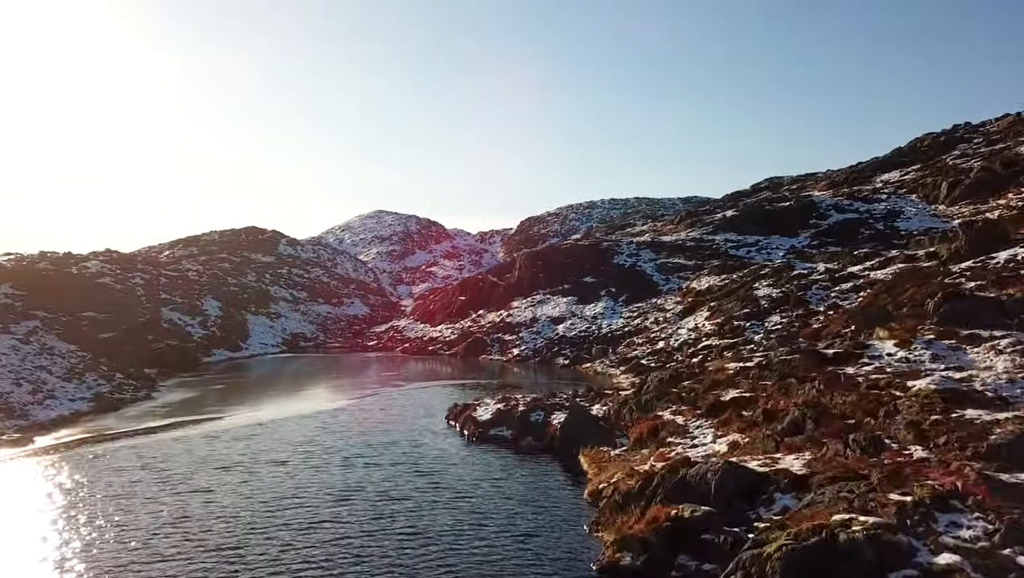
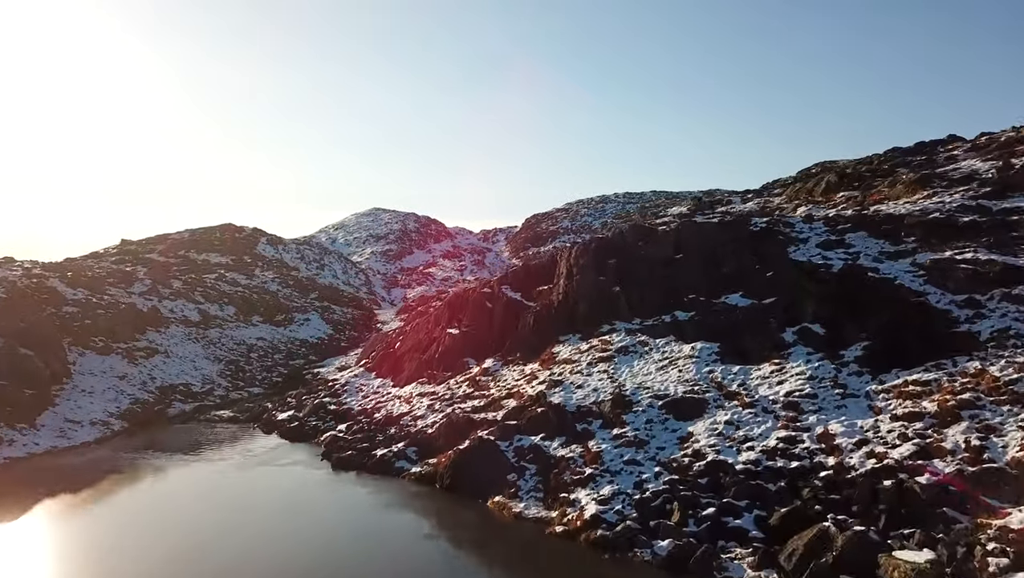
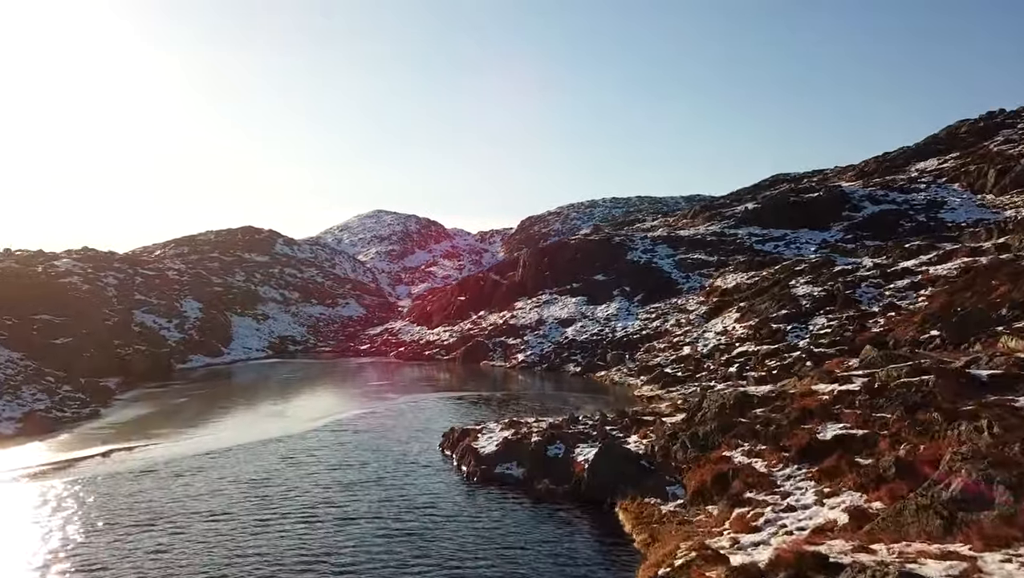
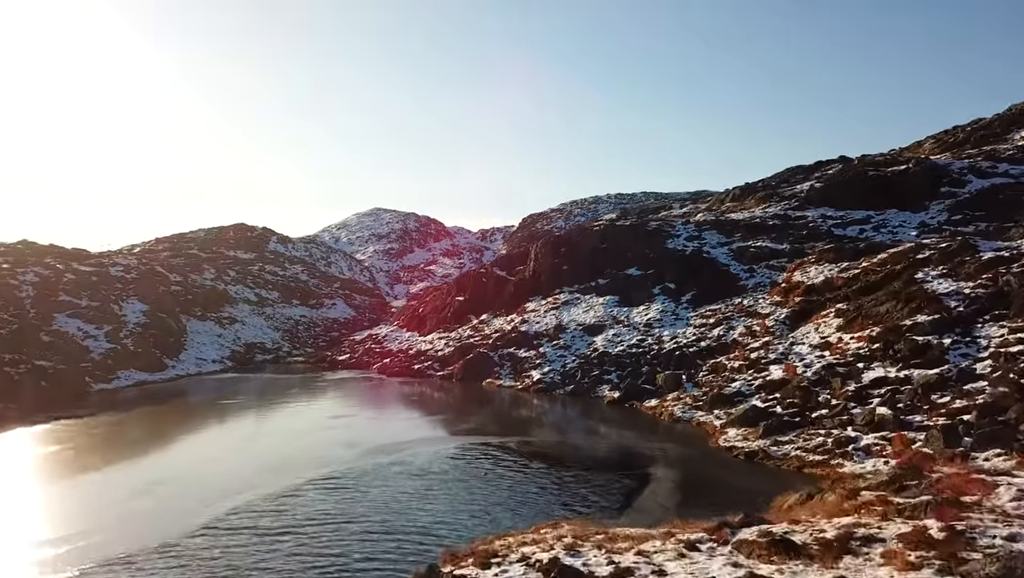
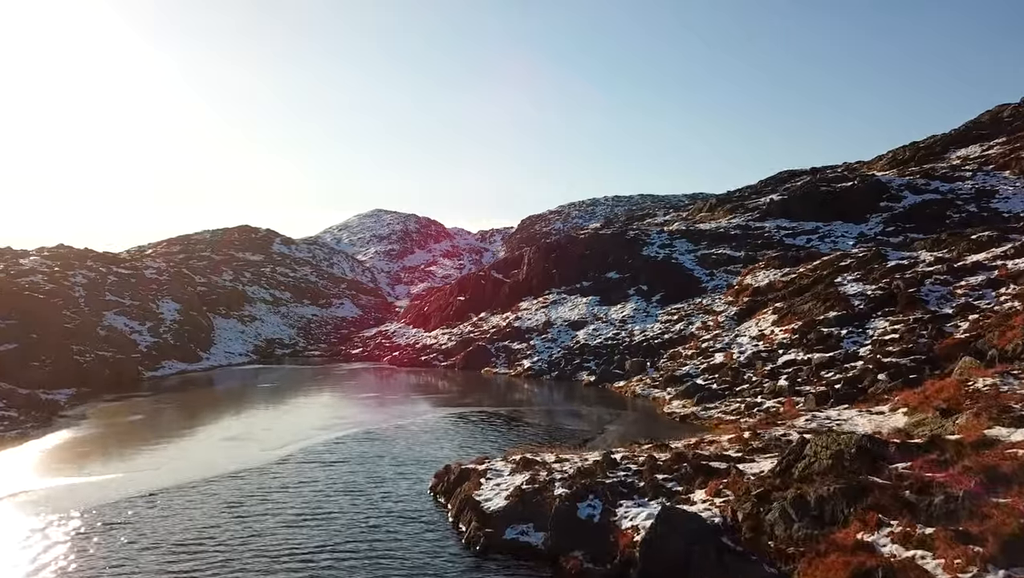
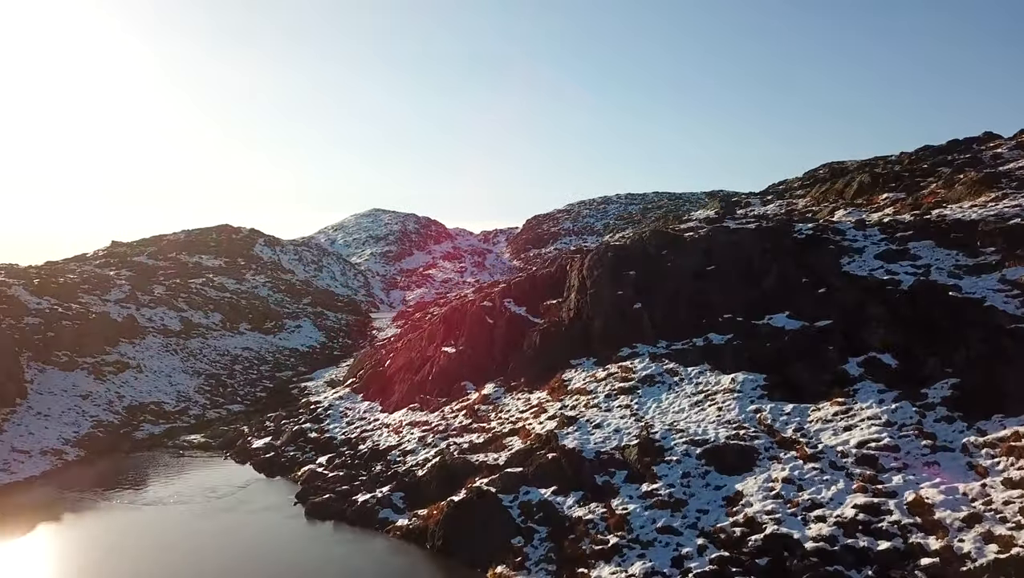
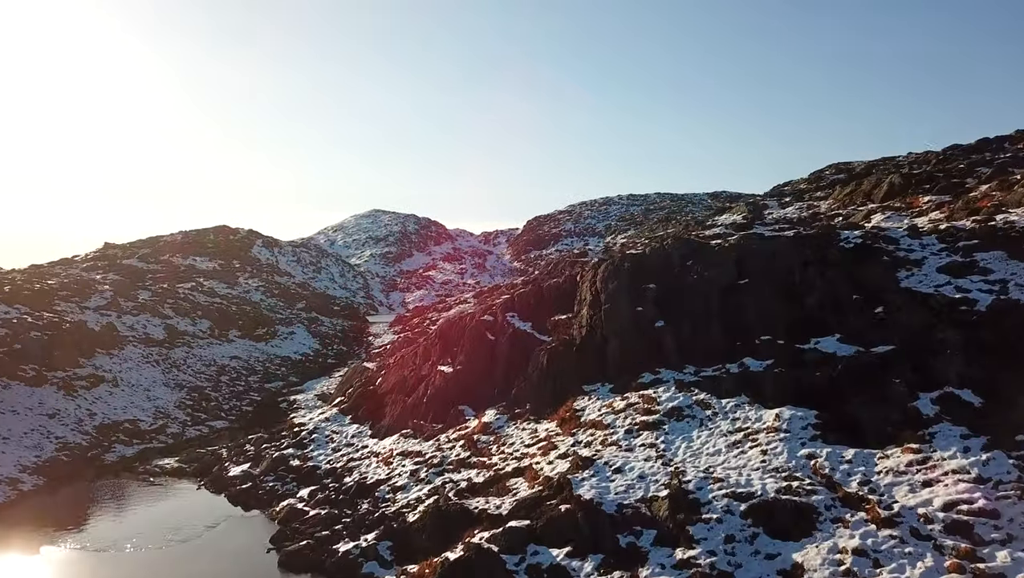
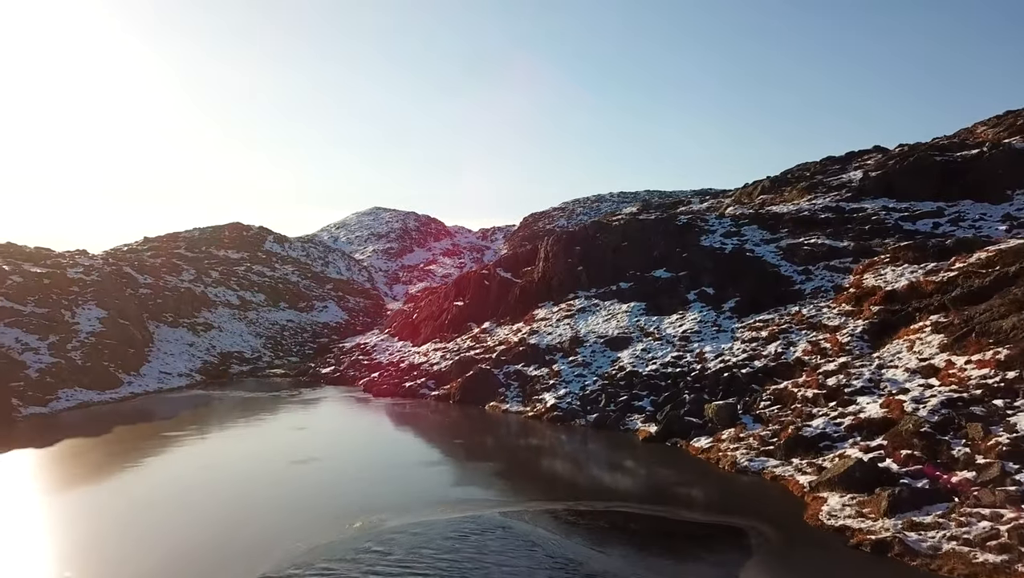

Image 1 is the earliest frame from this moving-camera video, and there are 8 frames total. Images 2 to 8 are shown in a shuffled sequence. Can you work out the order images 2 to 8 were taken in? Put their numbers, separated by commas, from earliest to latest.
3, 5, 4, 8, 2, 6, 7
